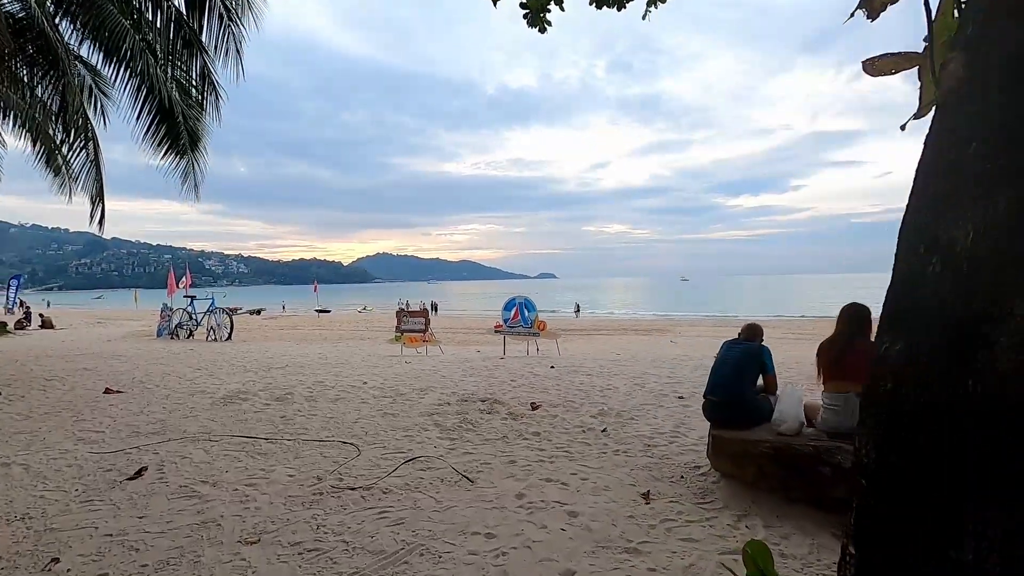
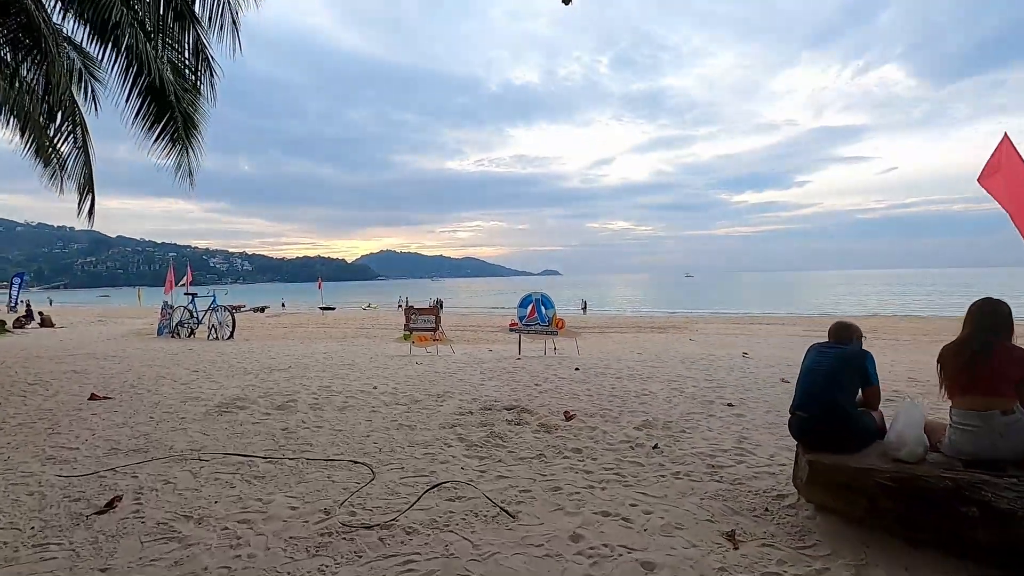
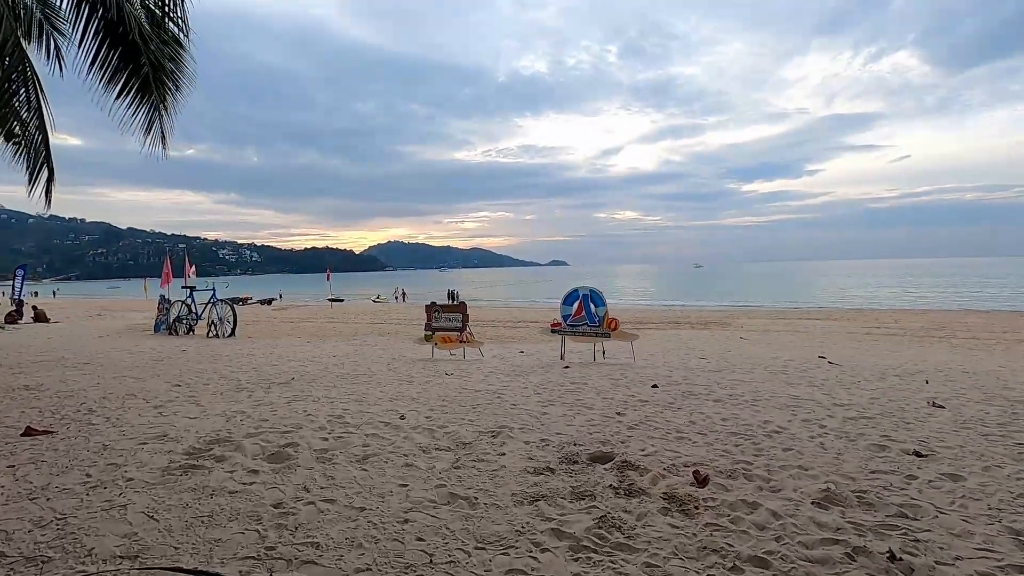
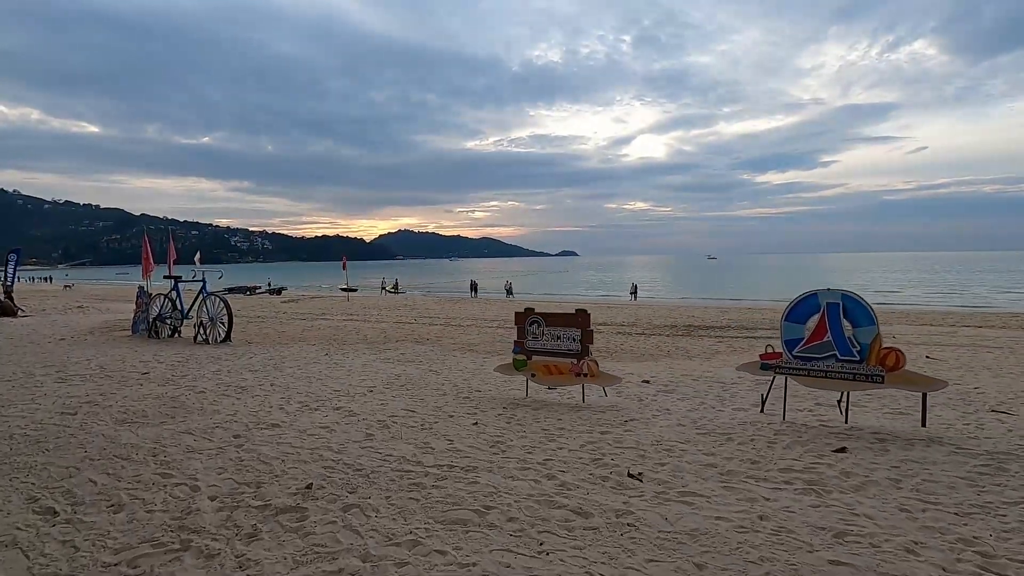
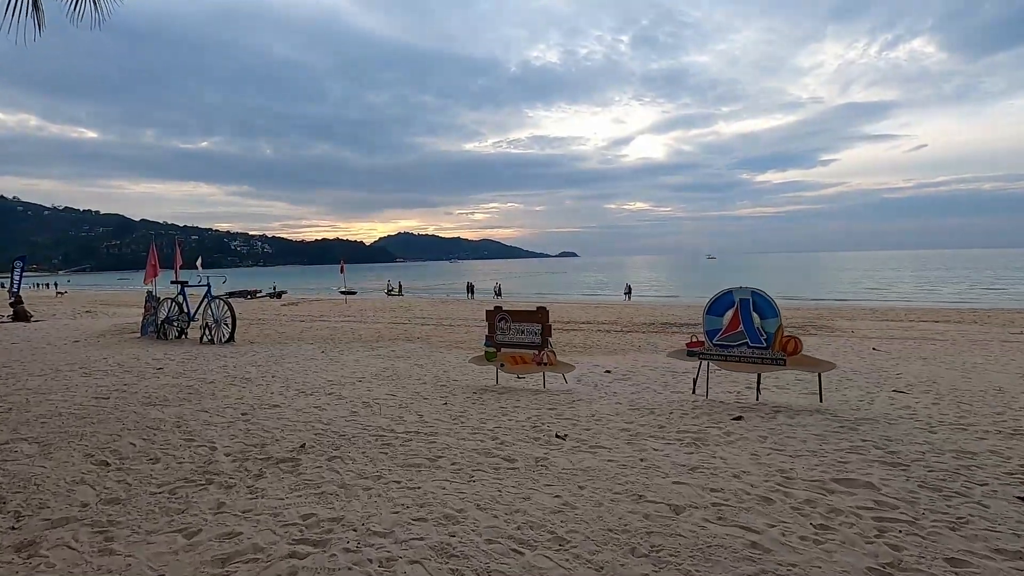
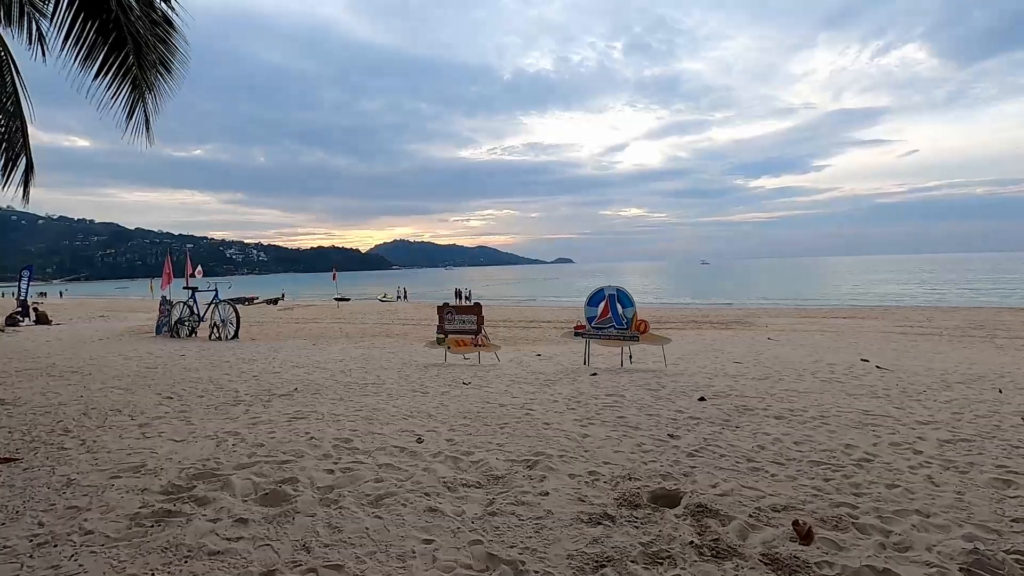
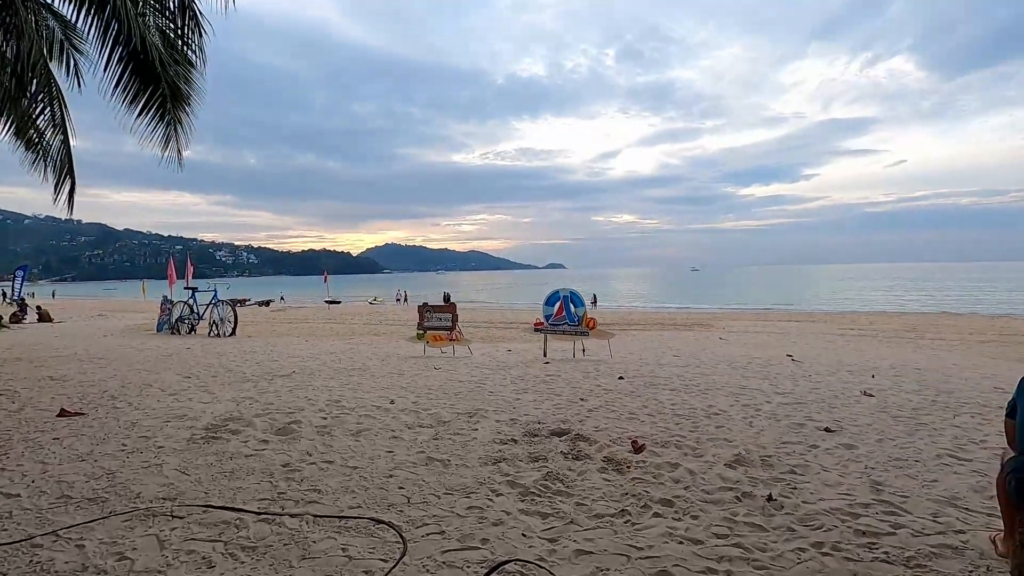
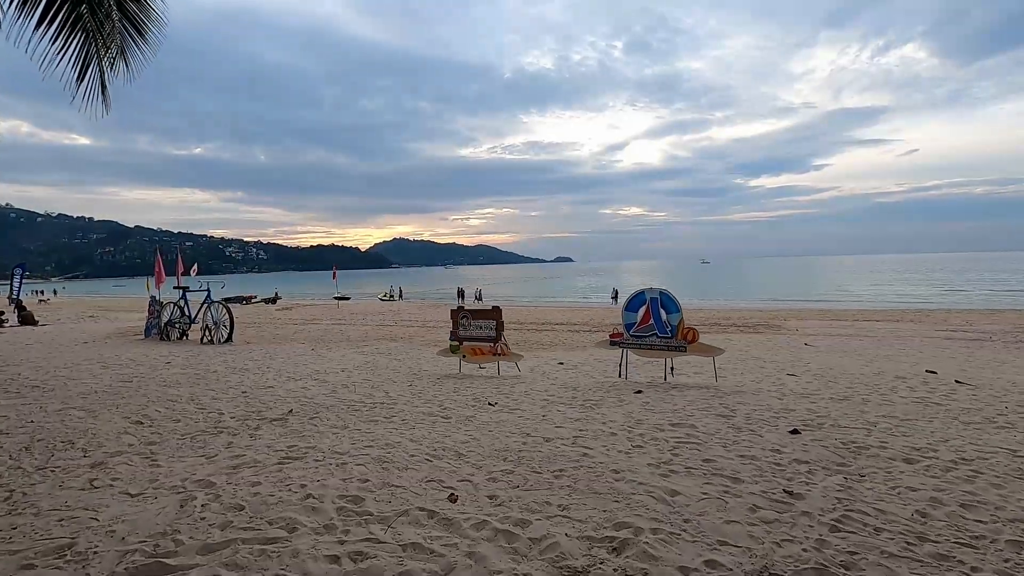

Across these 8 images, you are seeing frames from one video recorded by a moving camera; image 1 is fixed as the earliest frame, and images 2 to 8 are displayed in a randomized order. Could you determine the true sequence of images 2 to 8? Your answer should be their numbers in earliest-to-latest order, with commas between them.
2, 7, 3, 6, 8, 5, 4
